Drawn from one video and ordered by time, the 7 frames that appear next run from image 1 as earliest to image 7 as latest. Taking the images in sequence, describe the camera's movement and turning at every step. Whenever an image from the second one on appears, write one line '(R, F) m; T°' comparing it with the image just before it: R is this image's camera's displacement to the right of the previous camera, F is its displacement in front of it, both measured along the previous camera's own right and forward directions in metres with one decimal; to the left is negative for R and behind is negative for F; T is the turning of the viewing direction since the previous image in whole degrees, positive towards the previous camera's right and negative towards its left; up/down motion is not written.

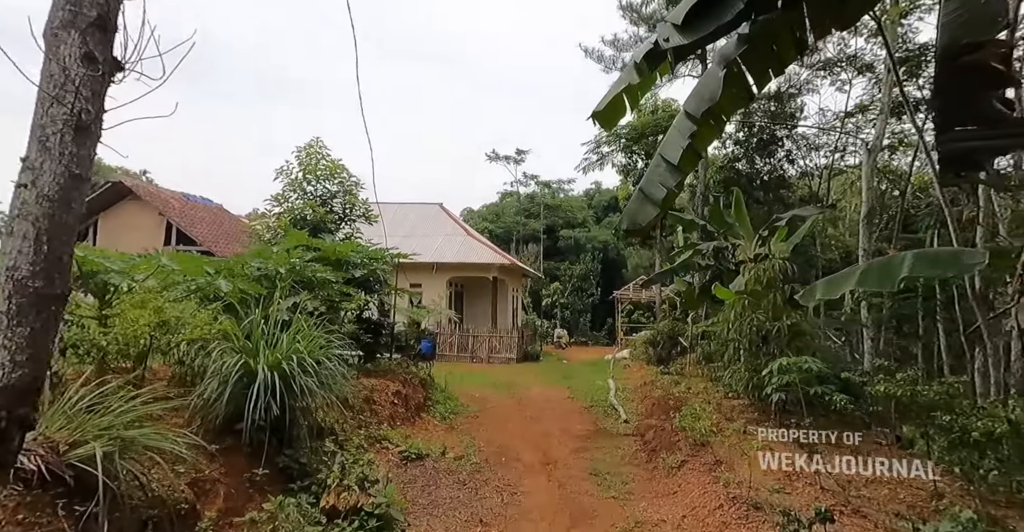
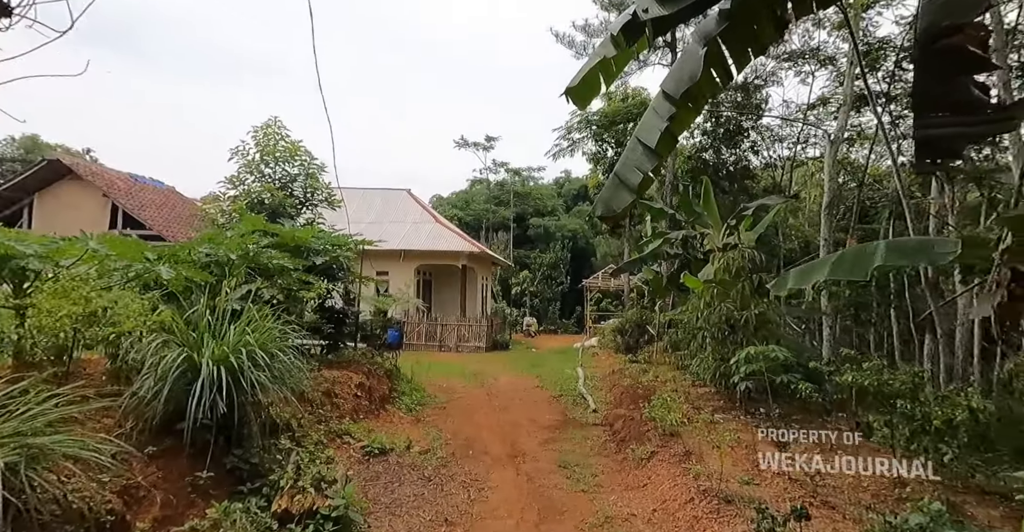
(0.0, +0.2) m; +2°
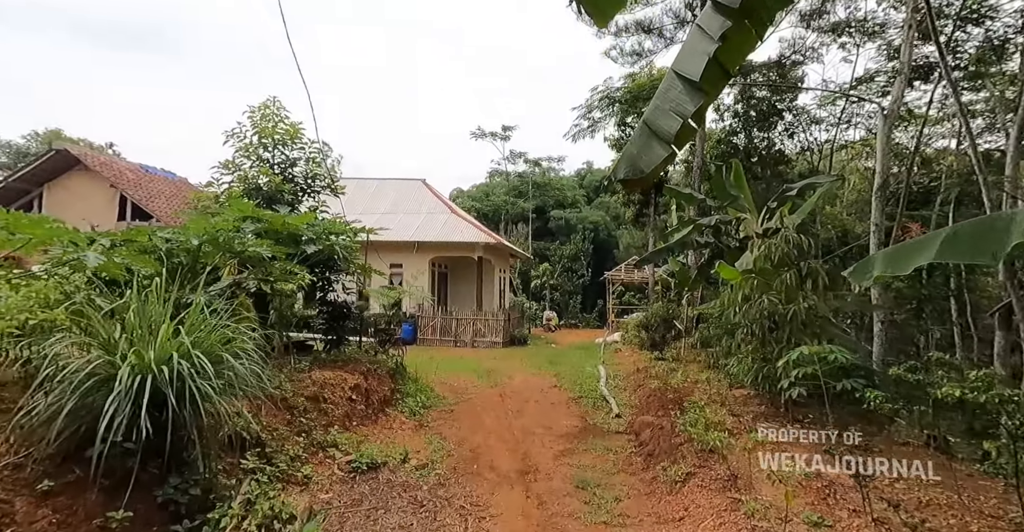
(+0.1, +1.0) m; -2°
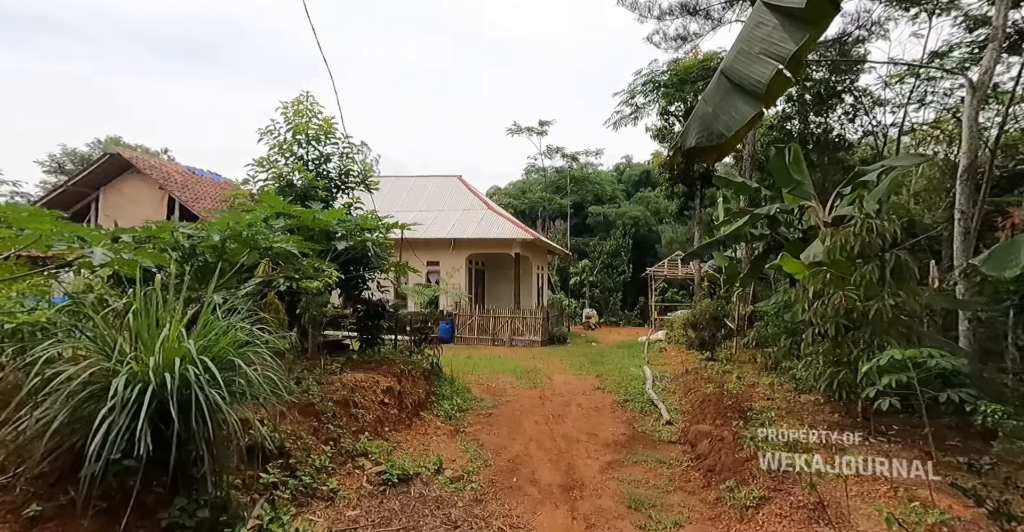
(0.0, +0.5) m; -3°
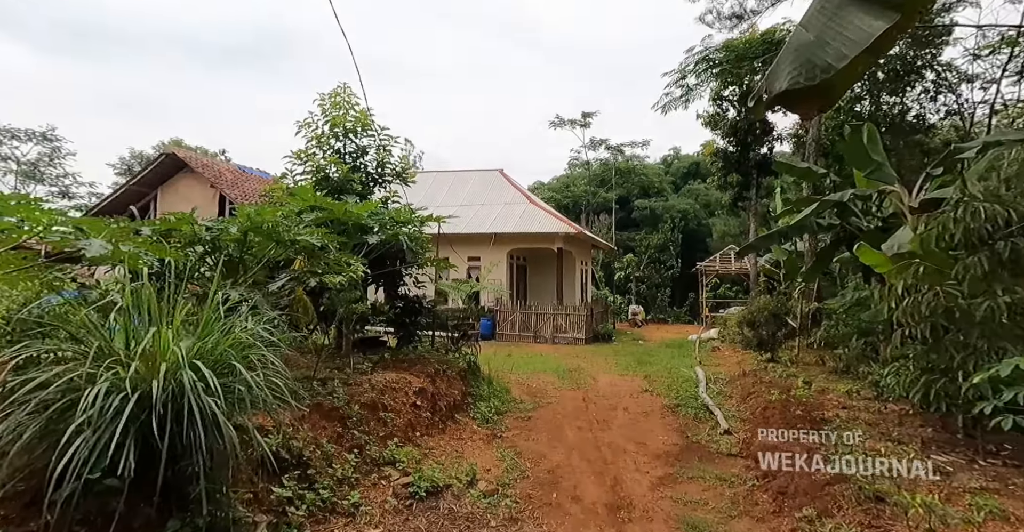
(0.0, +0.6) m; -4°
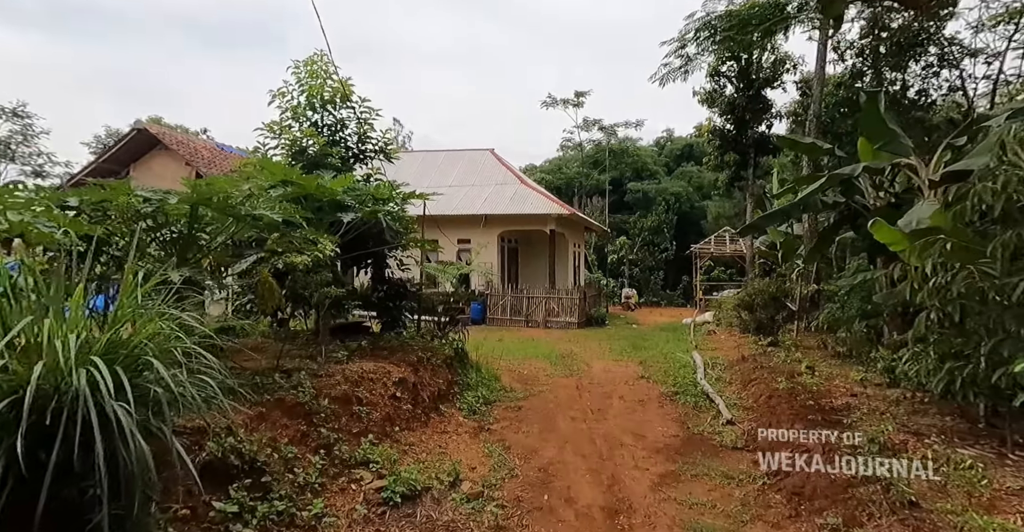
(0.0, +0.5) m; +1°
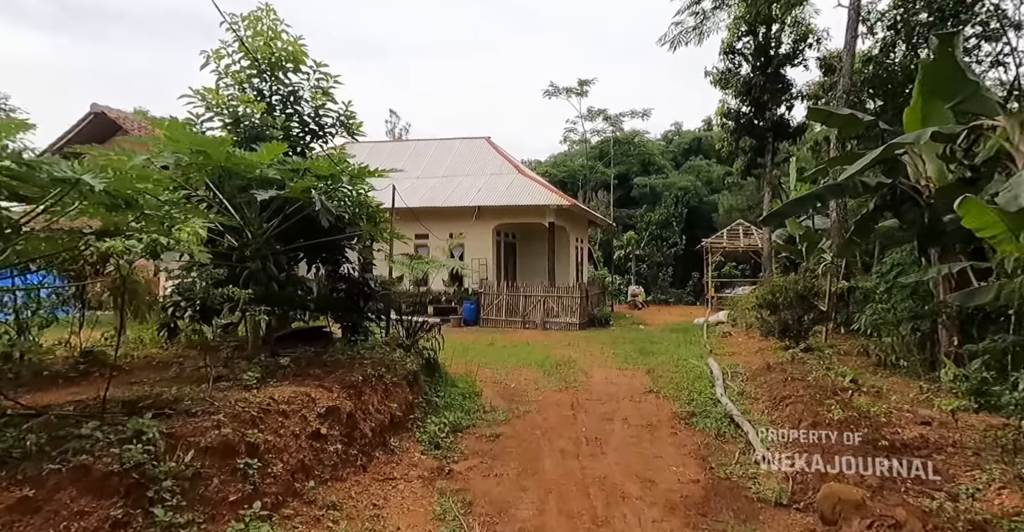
(+0.3, +1.6) m; -1°
